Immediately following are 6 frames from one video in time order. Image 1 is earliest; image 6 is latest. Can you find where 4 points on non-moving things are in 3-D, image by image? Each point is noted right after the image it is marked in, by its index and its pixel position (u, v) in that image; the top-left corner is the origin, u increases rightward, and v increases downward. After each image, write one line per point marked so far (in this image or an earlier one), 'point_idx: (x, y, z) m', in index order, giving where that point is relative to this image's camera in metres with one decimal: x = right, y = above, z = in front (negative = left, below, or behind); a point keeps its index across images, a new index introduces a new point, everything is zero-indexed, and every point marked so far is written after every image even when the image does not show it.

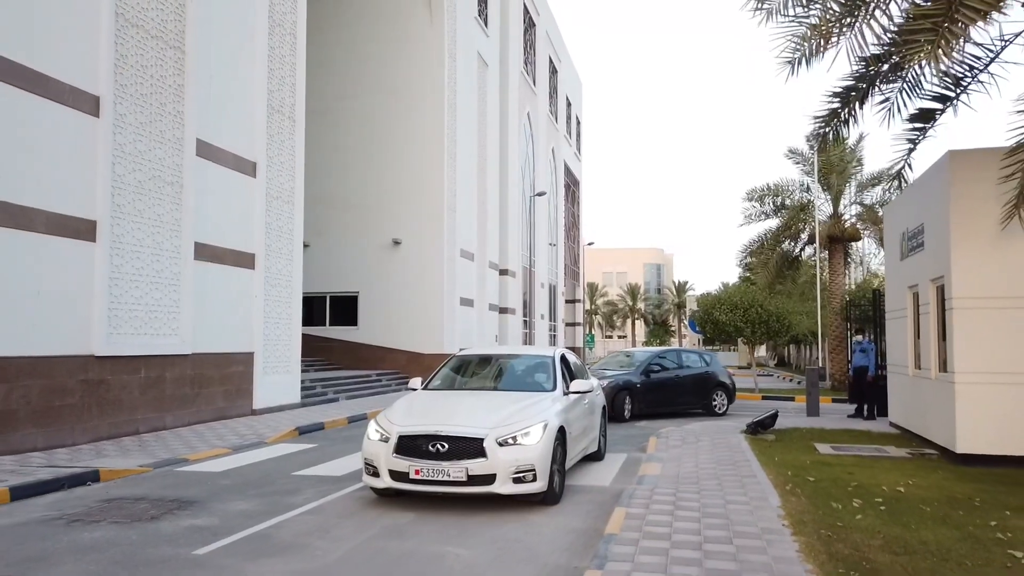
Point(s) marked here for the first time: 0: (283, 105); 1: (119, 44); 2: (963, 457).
0: (-4.9, +3.9, +16.3) m
1: (-6.0, +3.7, +11.8) m
2: (+5.8, -2.1, +9.7) m
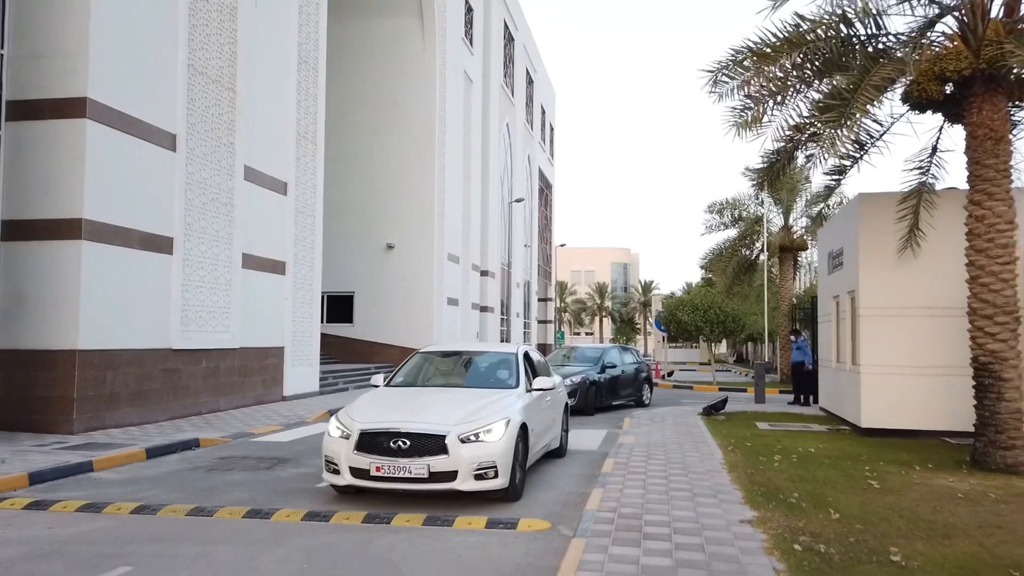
0: (-5.0, +3.8, +18.7) m
1: (-6.0, +3.6, +14.1) m
2: (+5.9, -2.3, +12.6) m
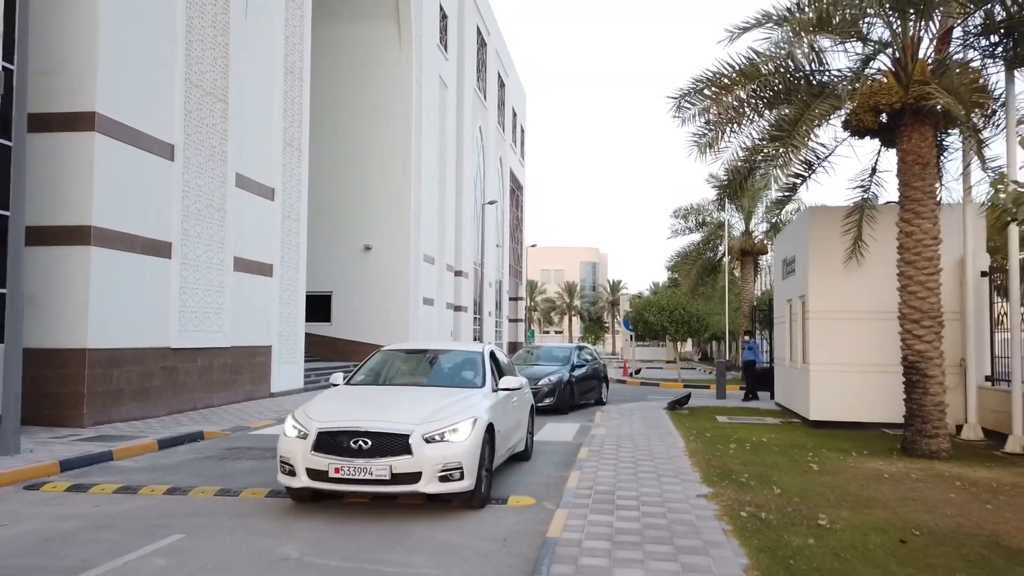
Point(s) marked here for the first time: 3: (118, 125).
0: (-5.6, +3.8, +19.5) m
1: (-6.3, +3.6, +14.9) m
2: (+5.5, -2.4, +13.8) m
3: (-6.6, +2.7, +12.8) m
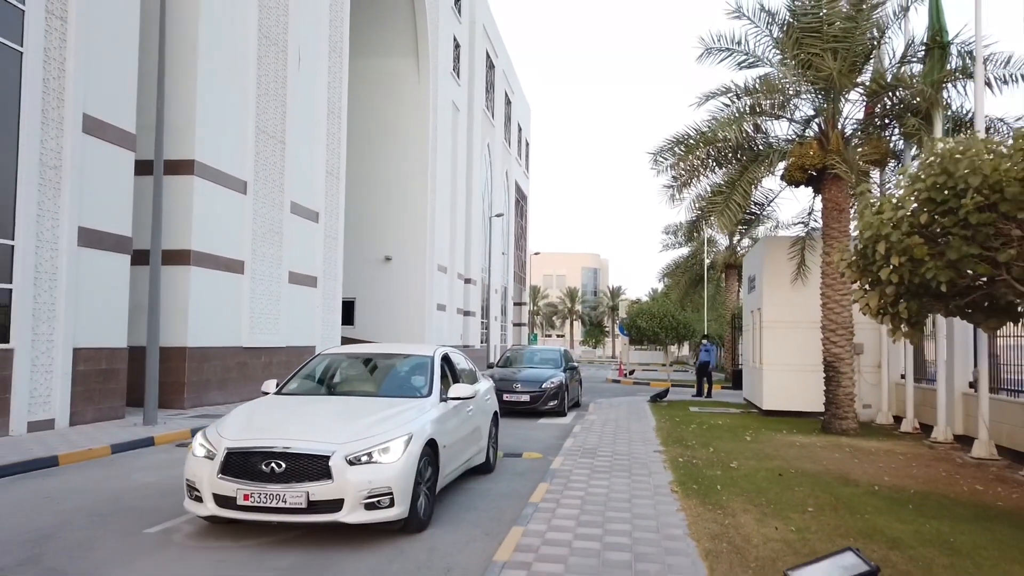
0: (-5.3, +3.5, +22.8) m
1: (-6.1, +3.4, +18.1) m
2: (+5.7, -2.7, +17.0) m
3: (-6.4, +2.5, +16.0) m
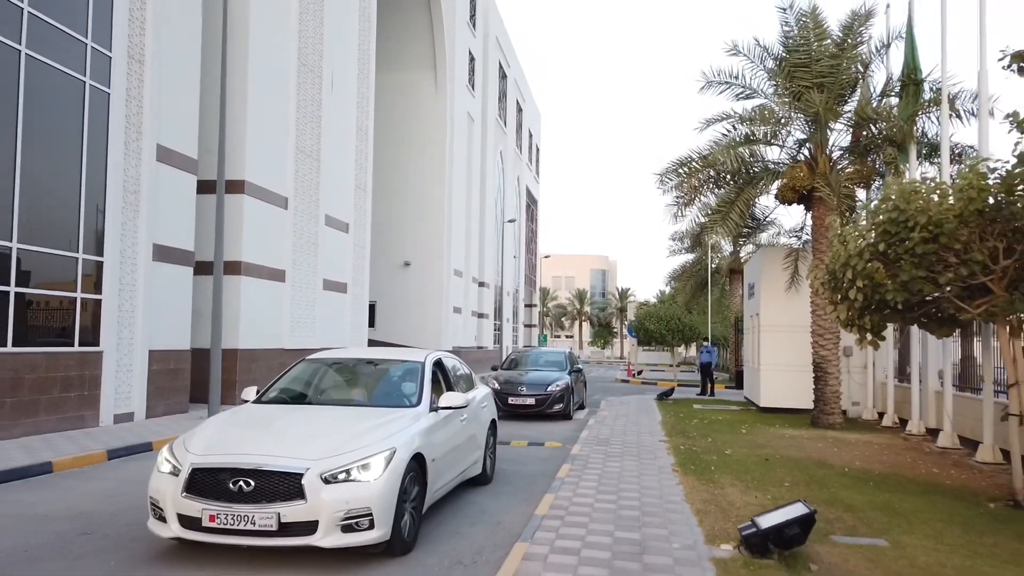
0: (-4.8, +3.4, +24.4) m
1: (-5.6, +3.2, +19.8) m
2: (+6.2, -2.9, +18.6) m
3: (-6.0, +2.3, +17.7) m
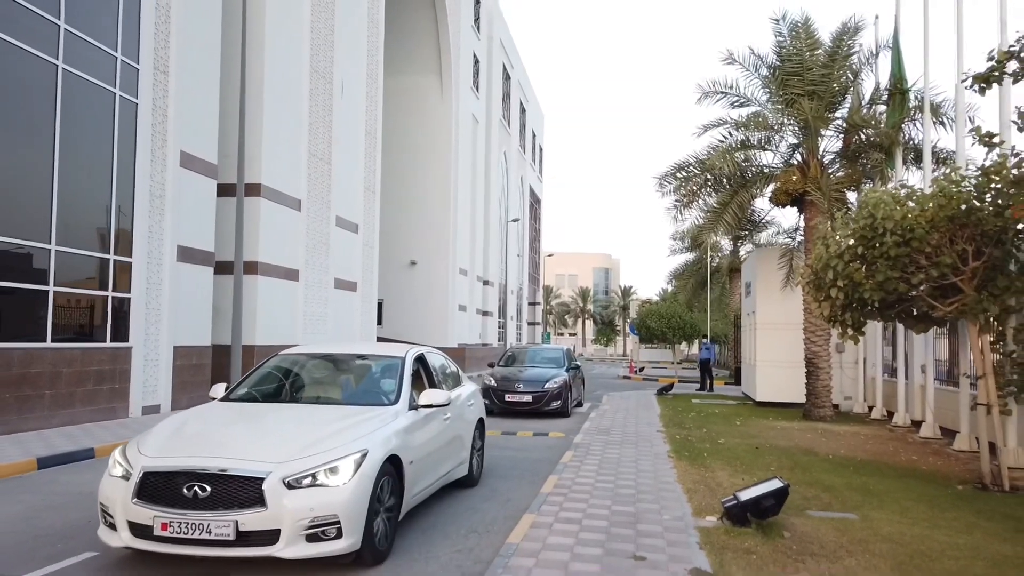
0: (-4.7, +3.4, +25.2) m
1: (-5.5, +3.2, +20.5) m
2: (+6.3, -2.9, +19.3) m
3: (-5.8, +2.4, +18.4) m
